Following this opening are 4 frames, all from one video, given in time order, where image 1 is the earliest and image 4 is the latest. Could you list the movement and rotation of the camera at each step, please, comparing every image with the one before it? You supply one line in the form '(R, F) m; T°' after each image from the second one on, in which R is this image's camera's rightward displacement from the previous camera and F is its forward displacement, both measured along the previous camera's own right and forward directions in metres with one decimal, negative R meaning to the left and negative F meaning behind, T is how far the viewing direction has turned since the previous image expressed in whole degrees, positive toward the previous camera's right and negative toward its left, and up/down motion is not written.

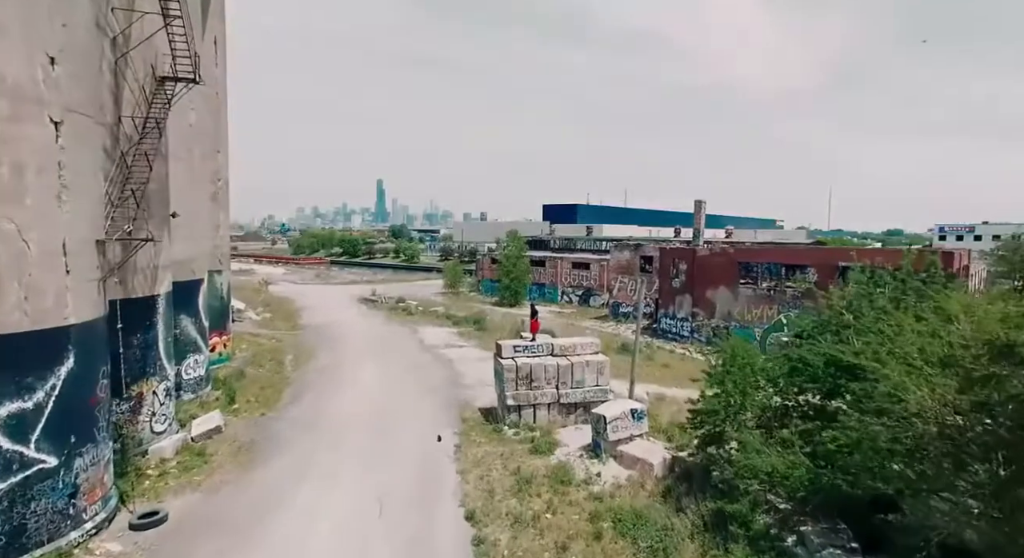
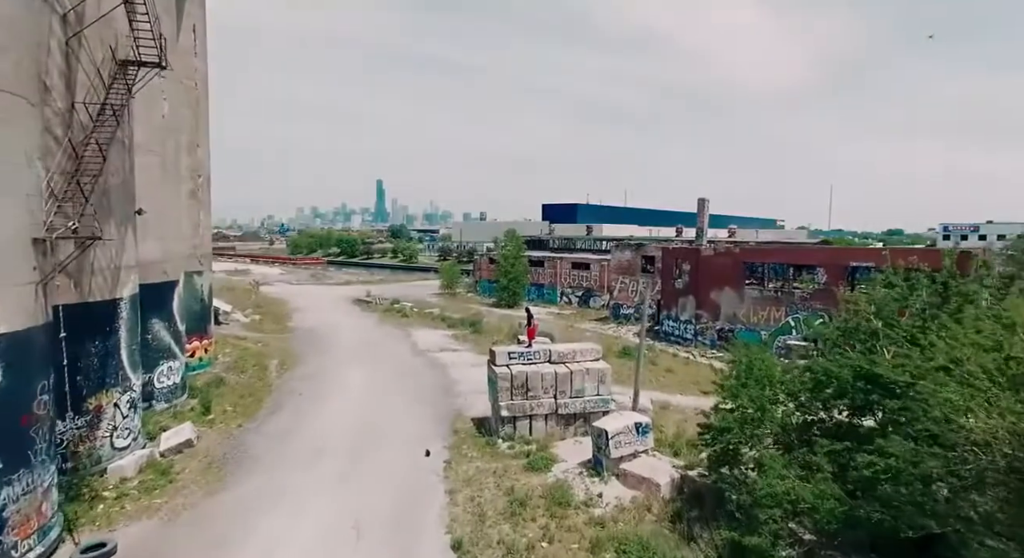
(+0.2, +1.3) m; 0°
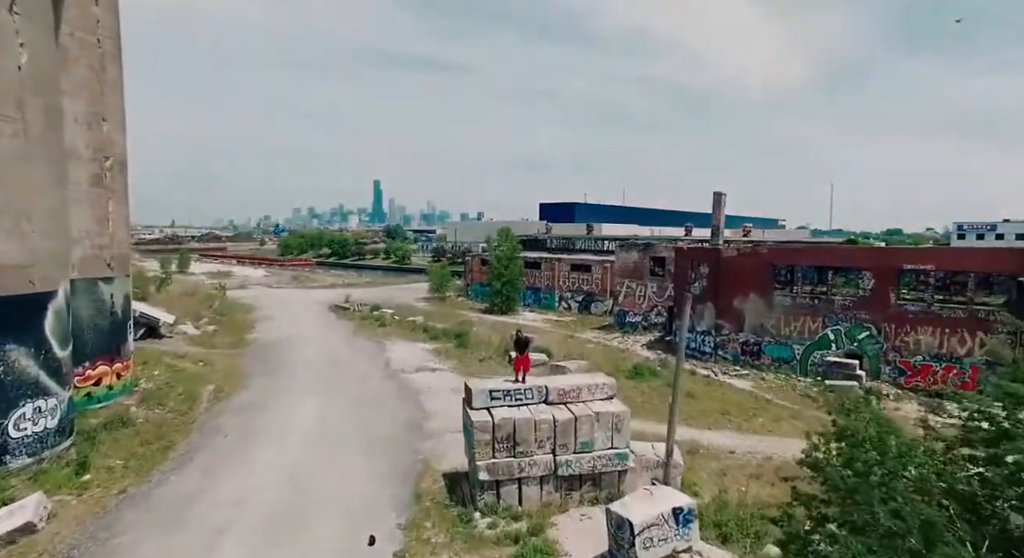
(+0.3, +4.6) m; 0°
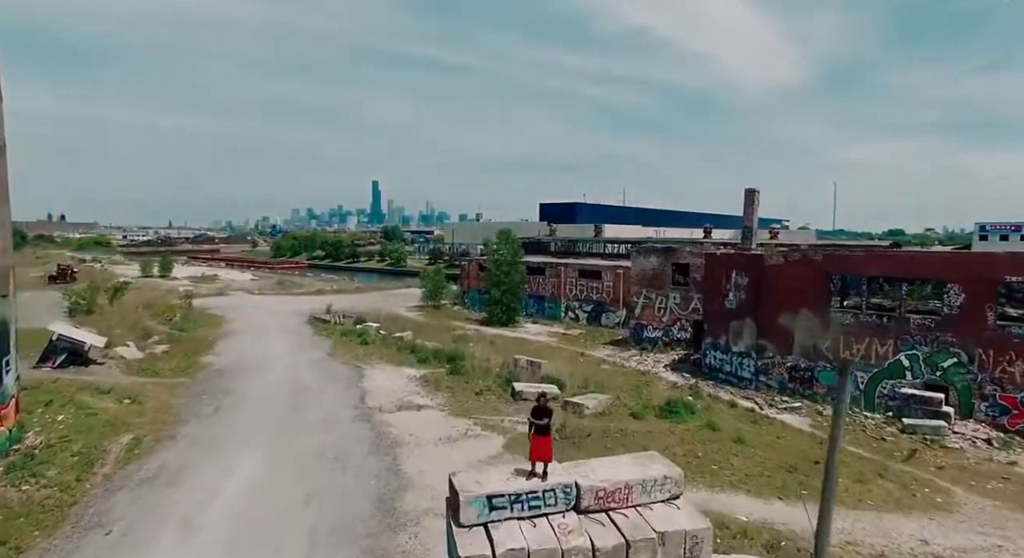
(-0.2, +4.9) m; 0°
